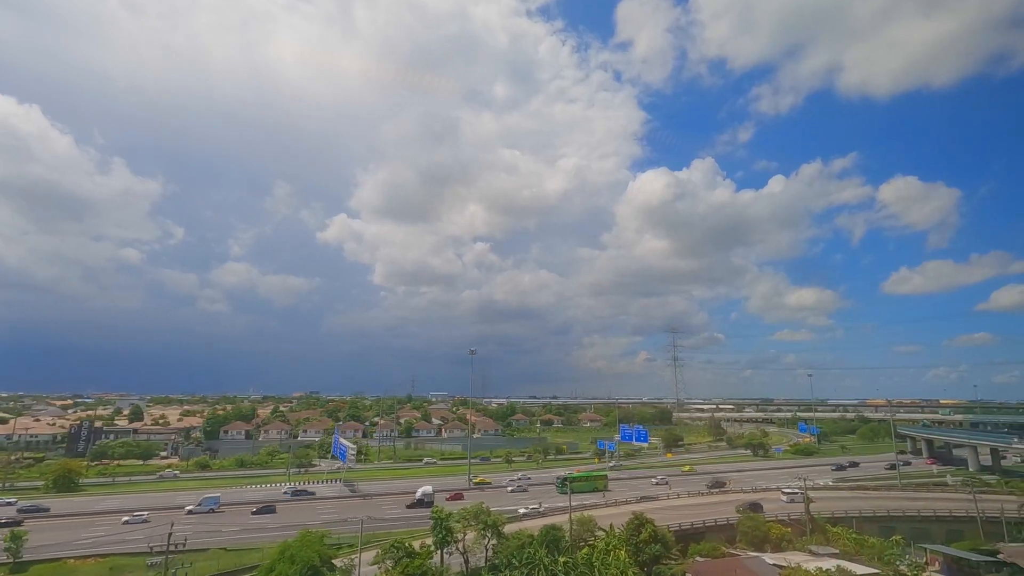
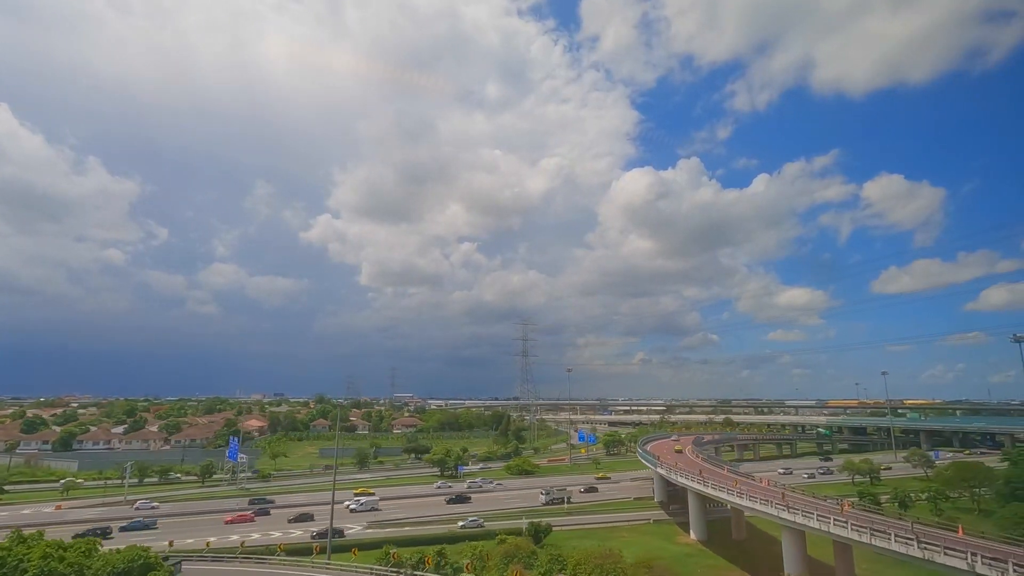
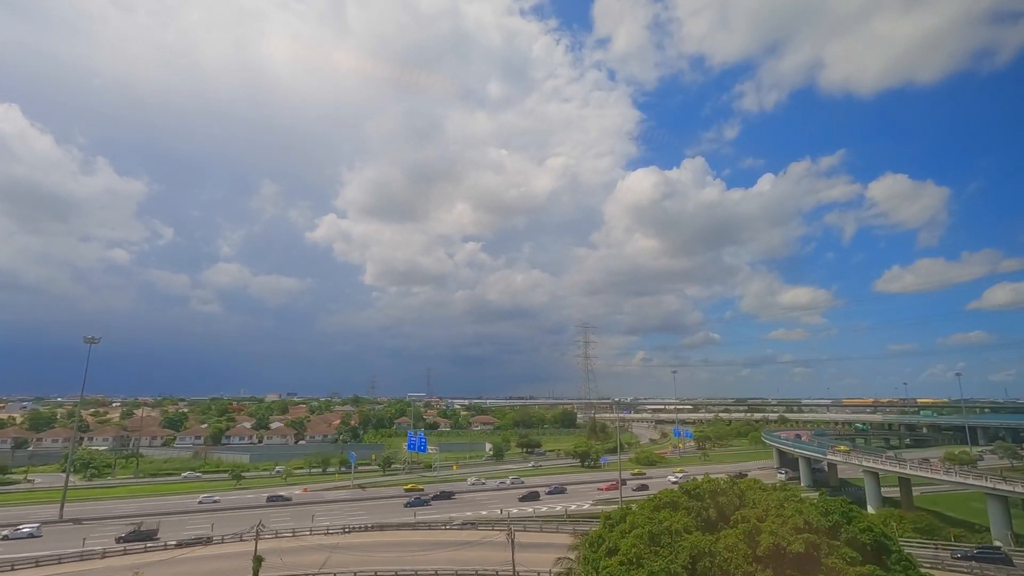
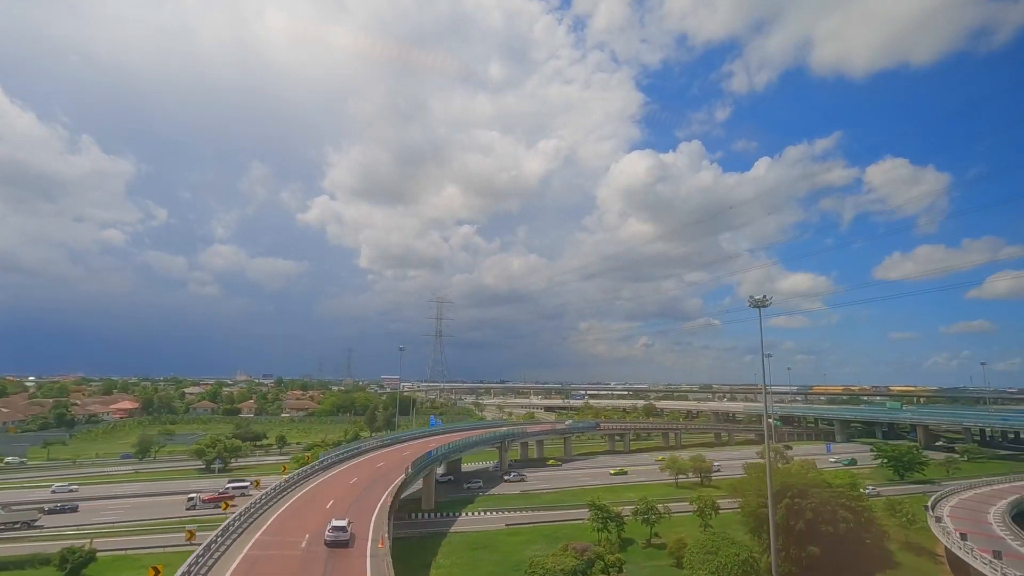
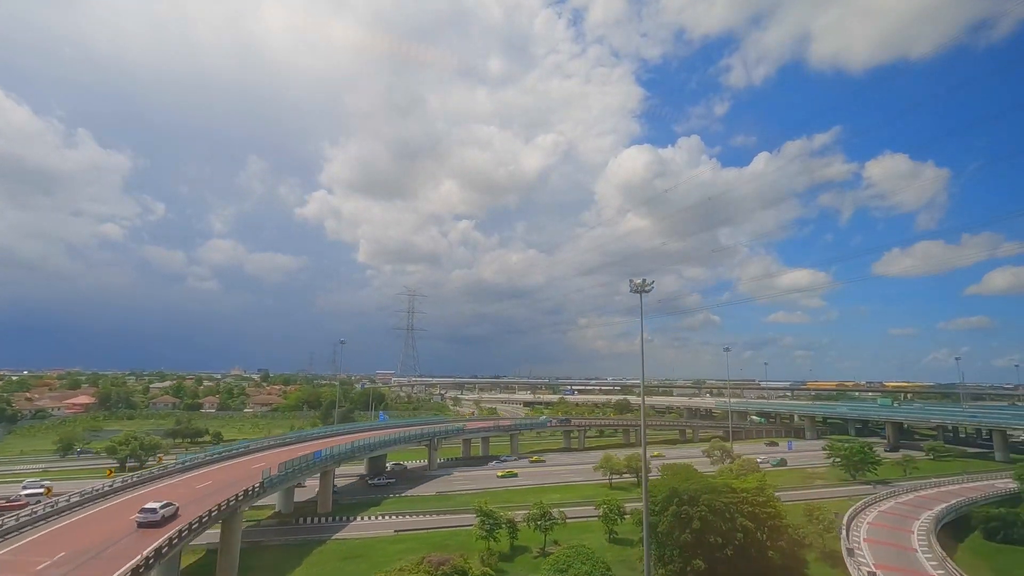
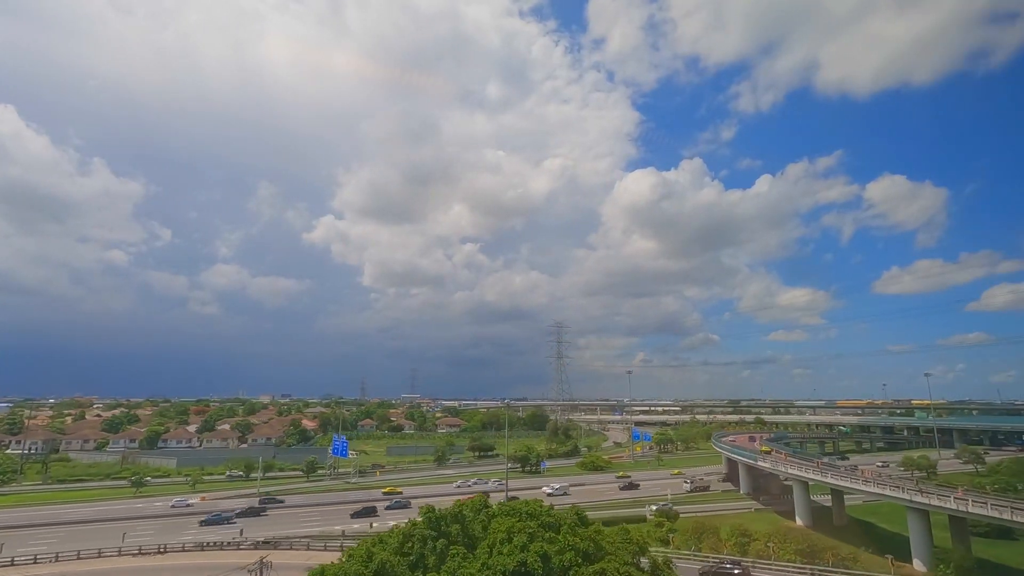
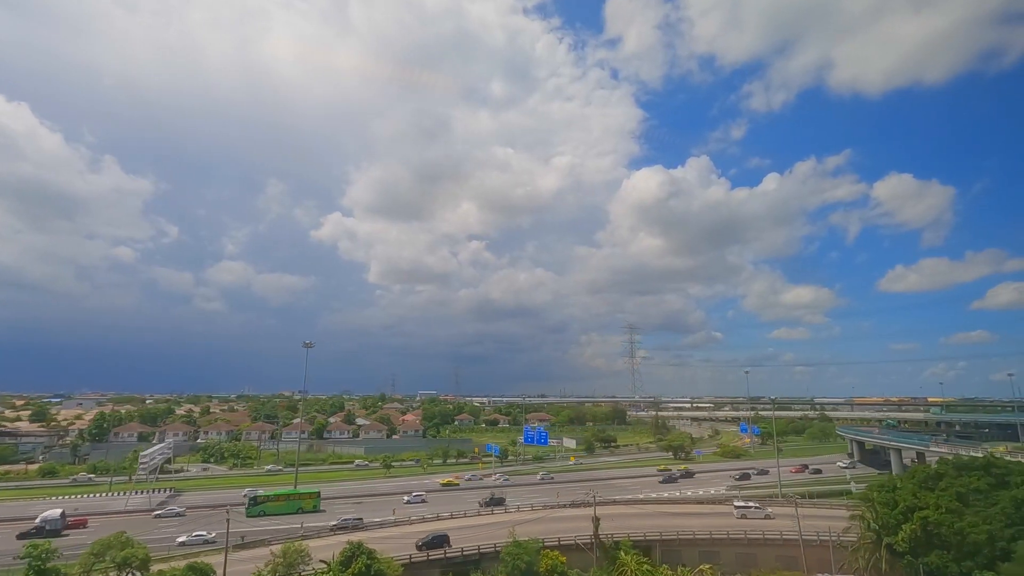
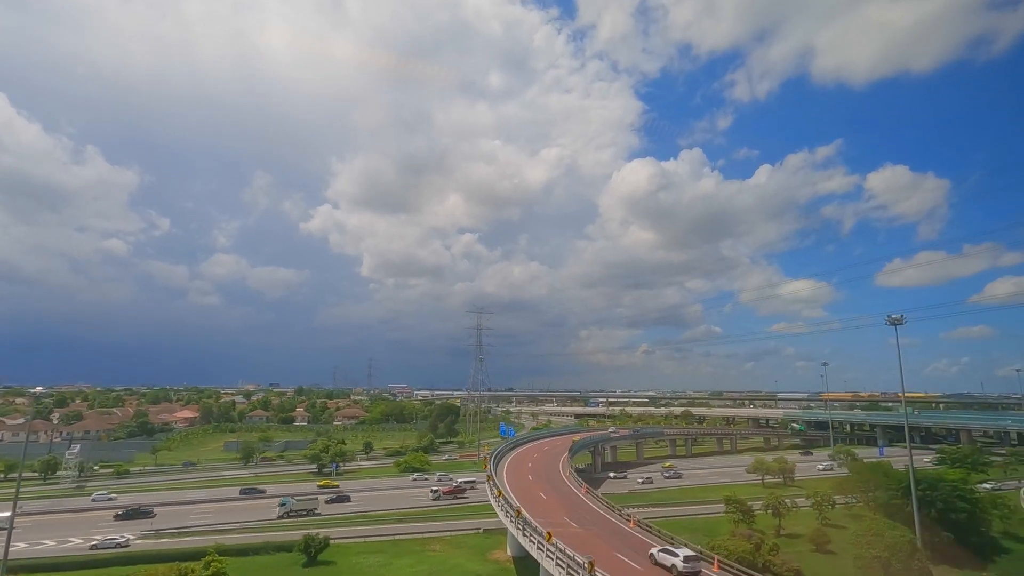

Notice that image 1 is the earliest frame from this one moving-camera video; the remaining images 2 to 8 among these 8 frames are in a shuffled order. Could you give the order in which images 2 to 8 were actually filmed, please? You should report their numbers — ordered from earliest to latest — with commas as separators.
7, 3, 6, 2, 8, 4, 5
